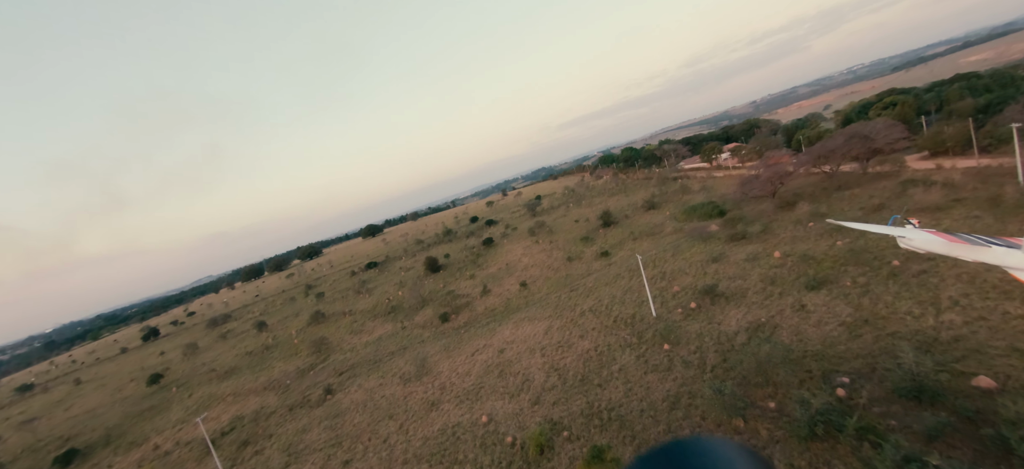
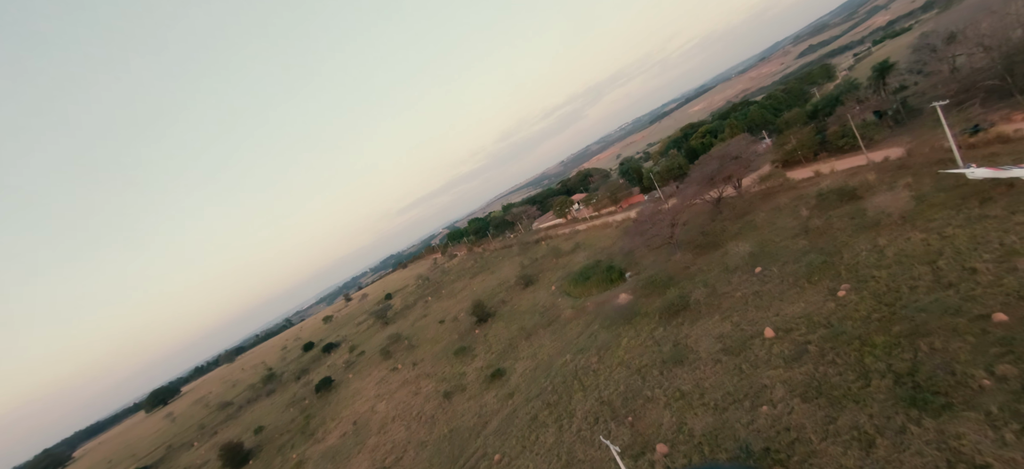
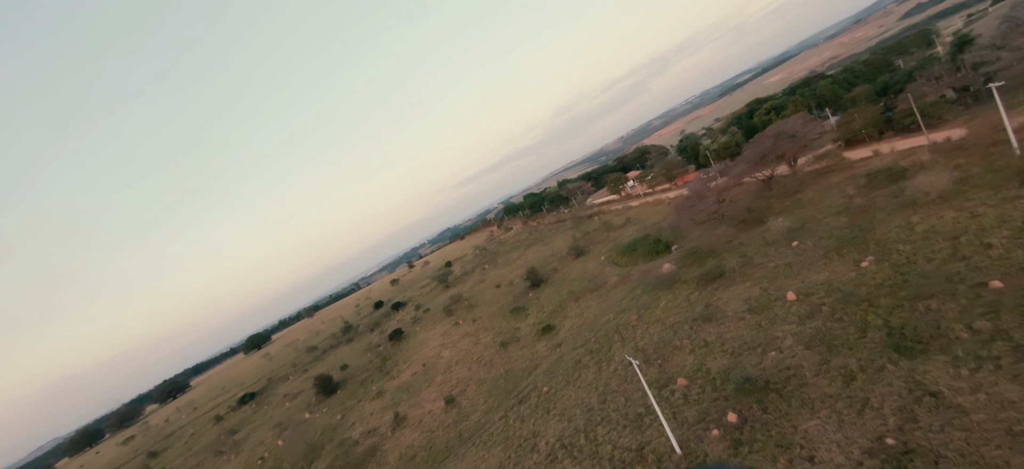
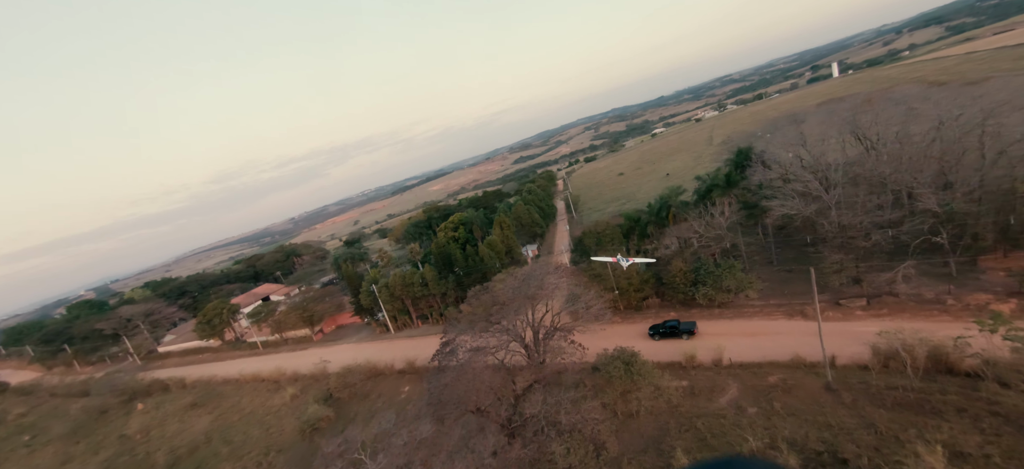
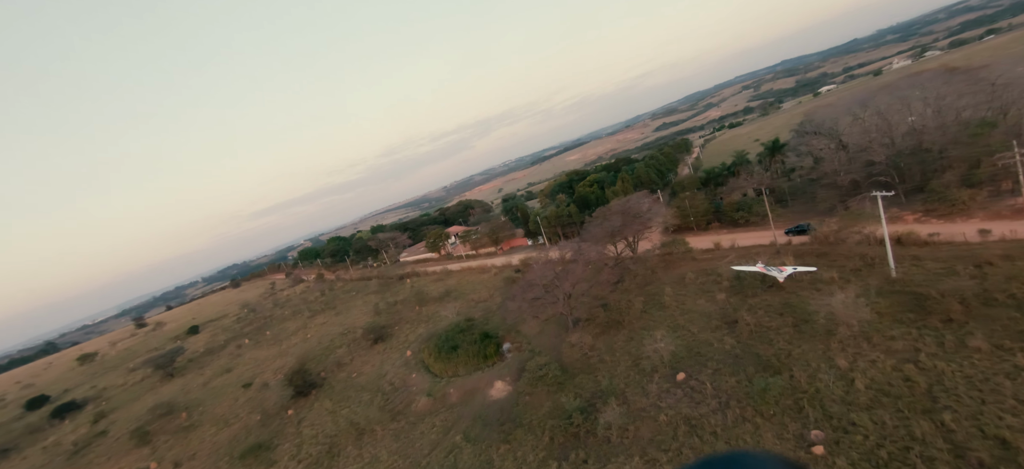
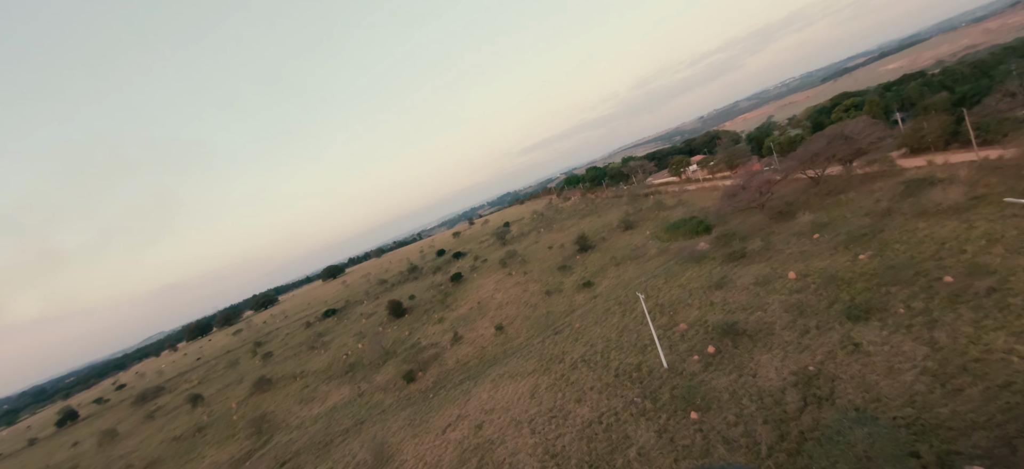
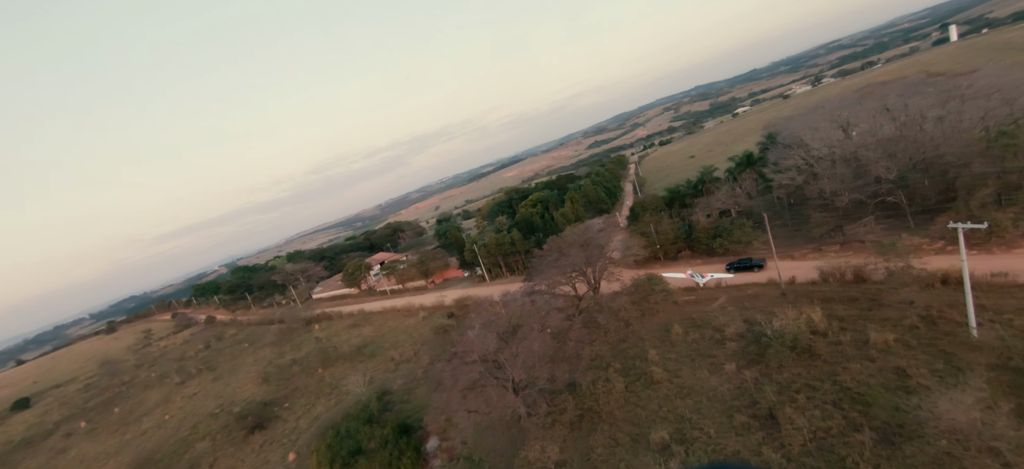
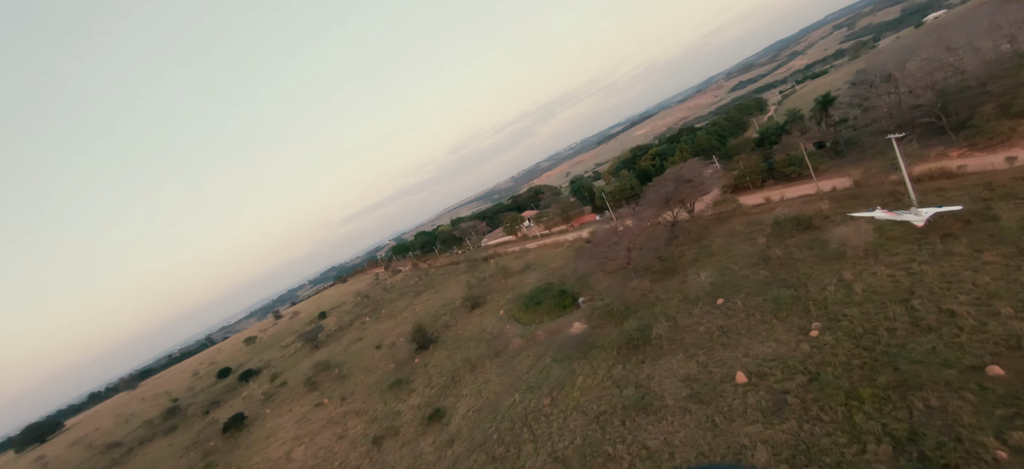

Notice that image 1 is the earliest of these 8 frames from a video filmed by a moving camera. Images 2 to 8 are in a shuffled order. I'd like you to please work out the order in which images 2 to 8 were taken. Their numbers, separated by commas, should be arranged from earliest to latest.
6, 3, 2, 8, 5, 7, 4
